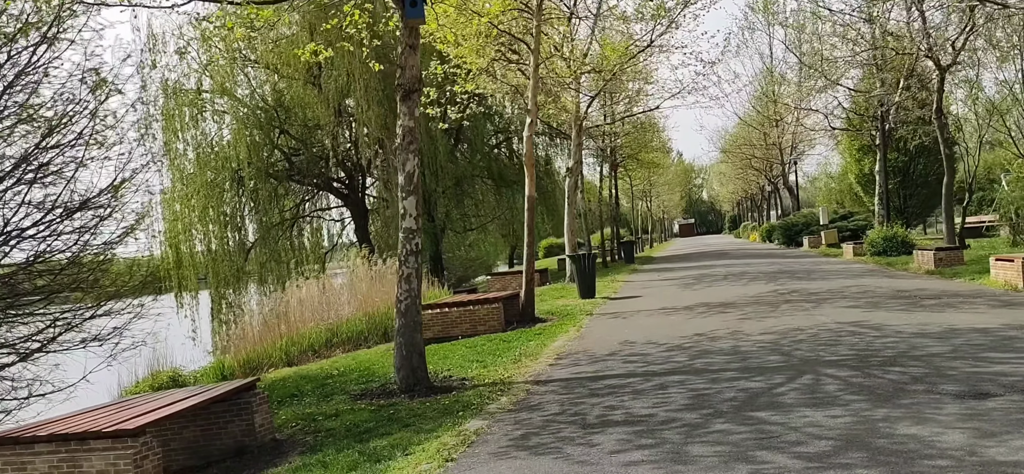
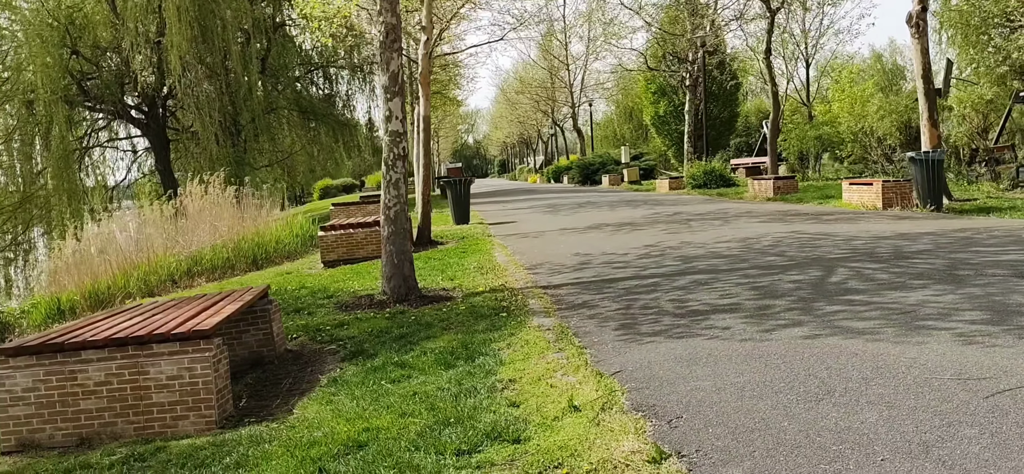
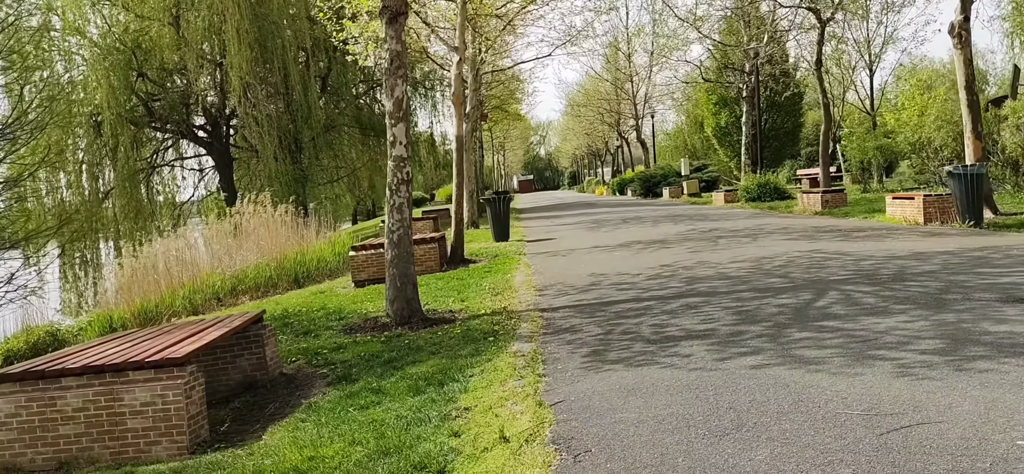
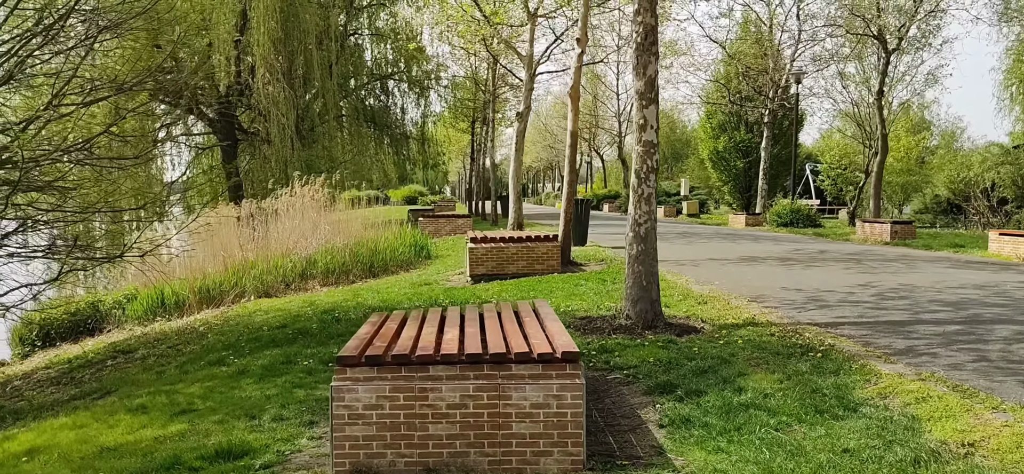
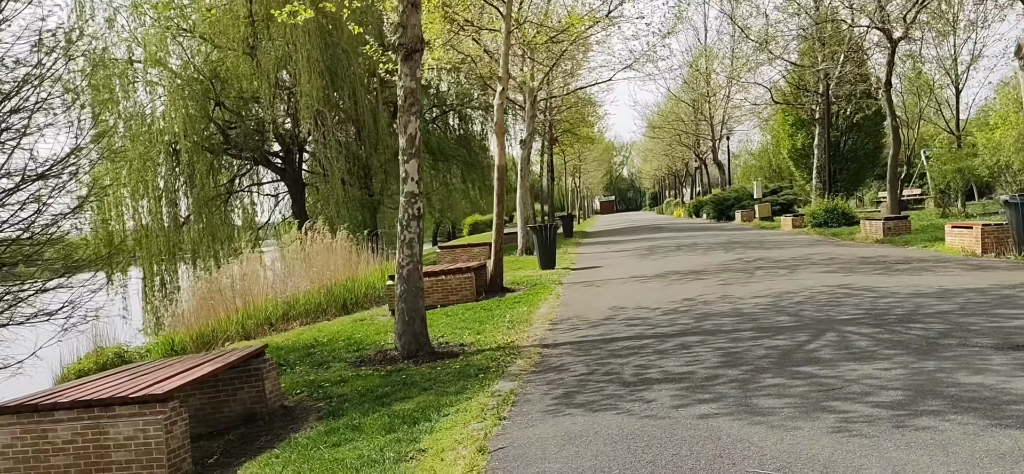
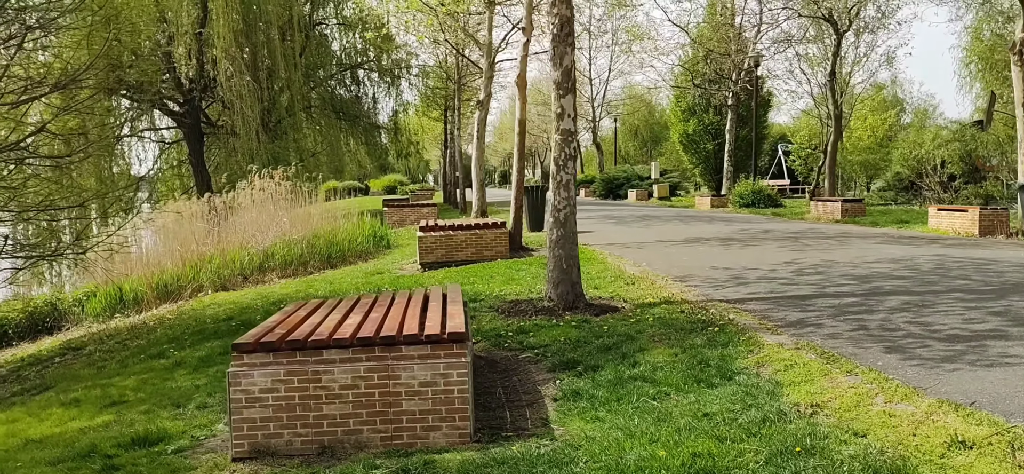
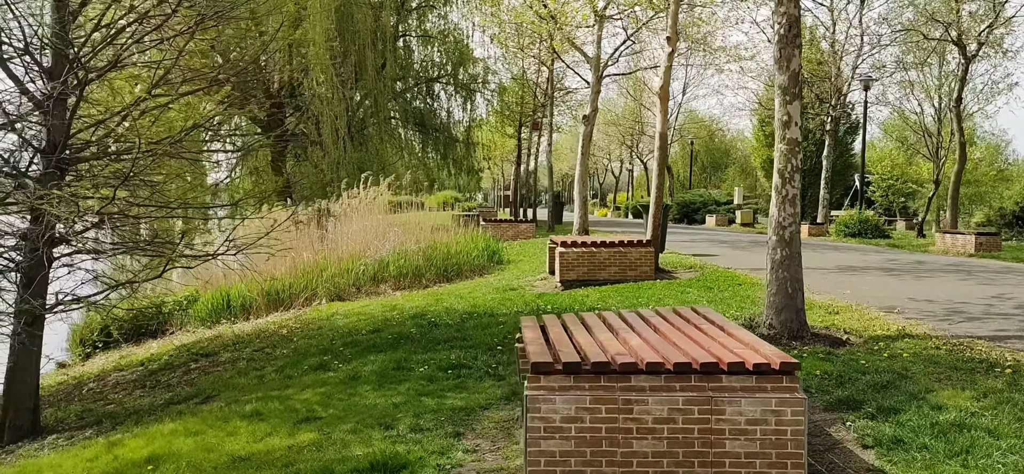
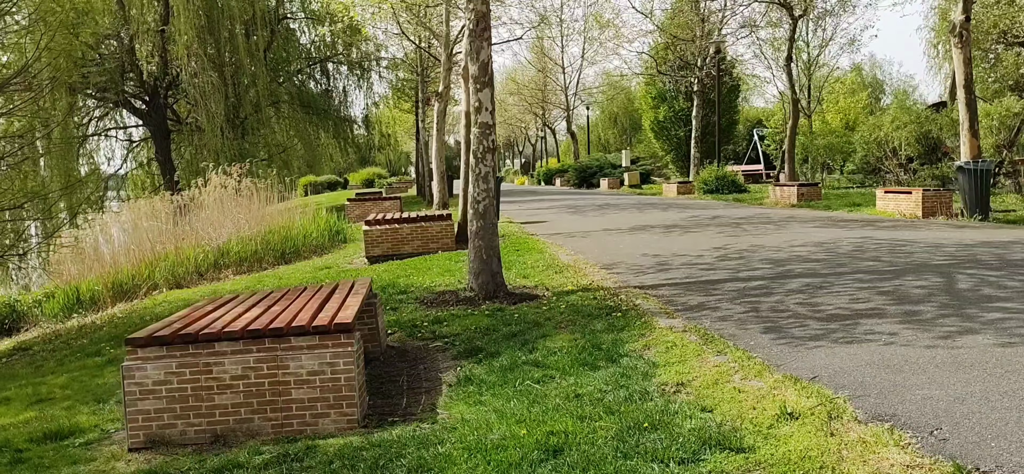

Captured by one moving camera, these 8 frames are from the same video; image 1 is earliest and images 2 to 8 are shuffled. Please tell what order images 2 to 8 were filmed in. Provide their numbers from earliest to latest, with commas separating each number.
5, 3, 2, 8, 6, 4, 7
